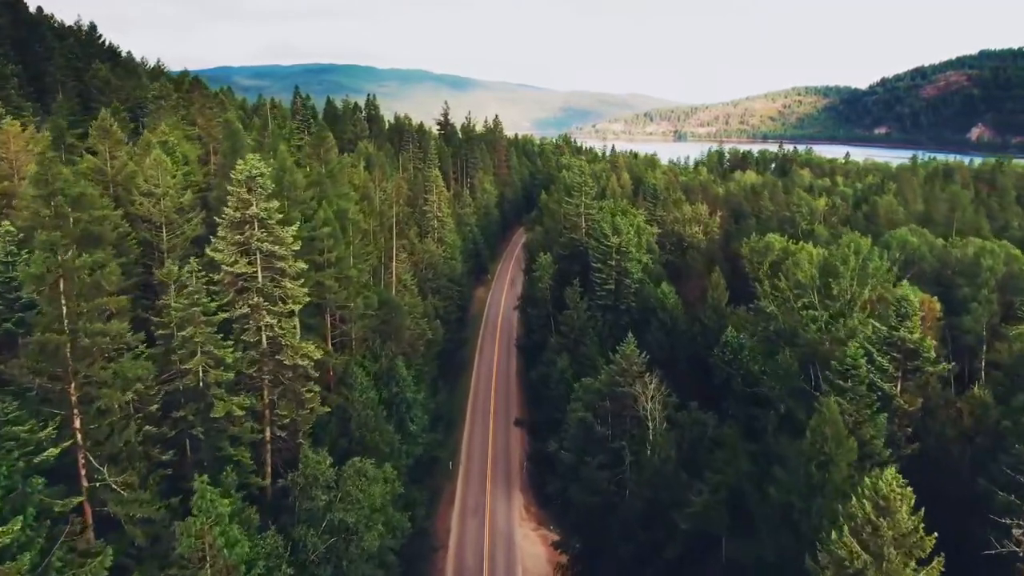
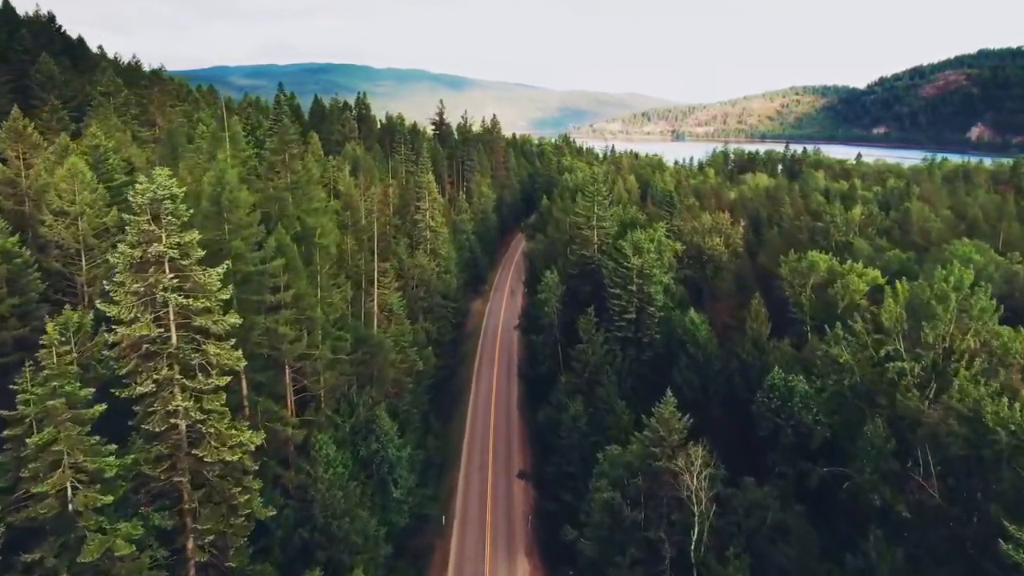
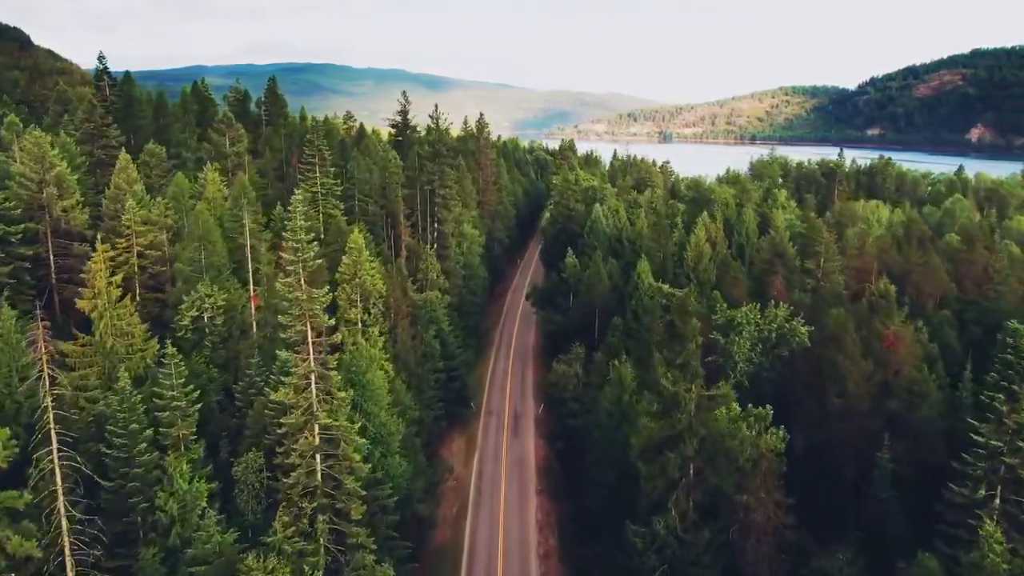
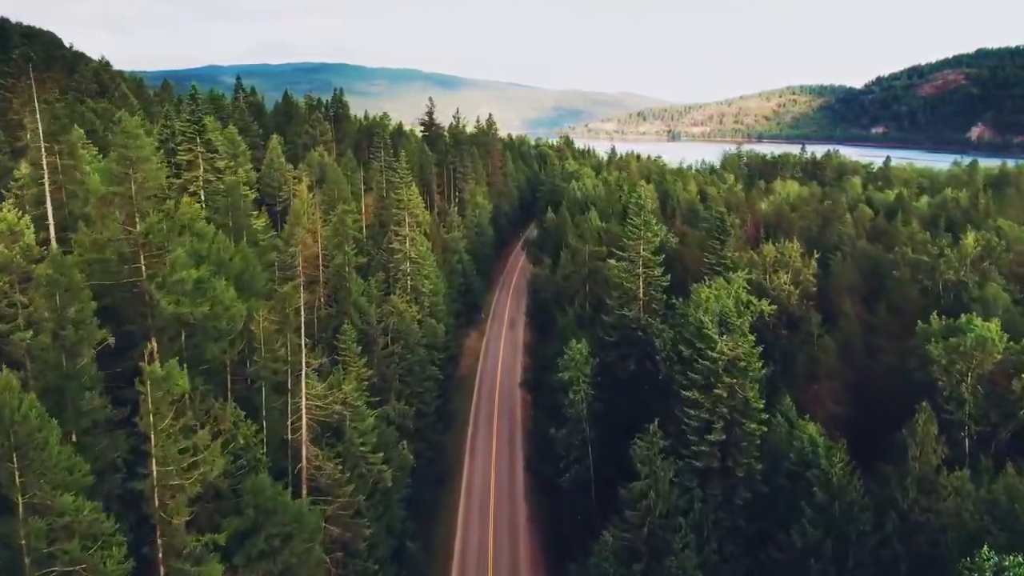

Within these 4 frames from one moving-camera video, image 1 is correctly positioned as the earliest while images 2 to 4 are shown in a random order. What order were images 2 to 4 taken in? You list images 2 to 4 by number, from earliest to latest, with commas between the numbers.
2, 4, 3
